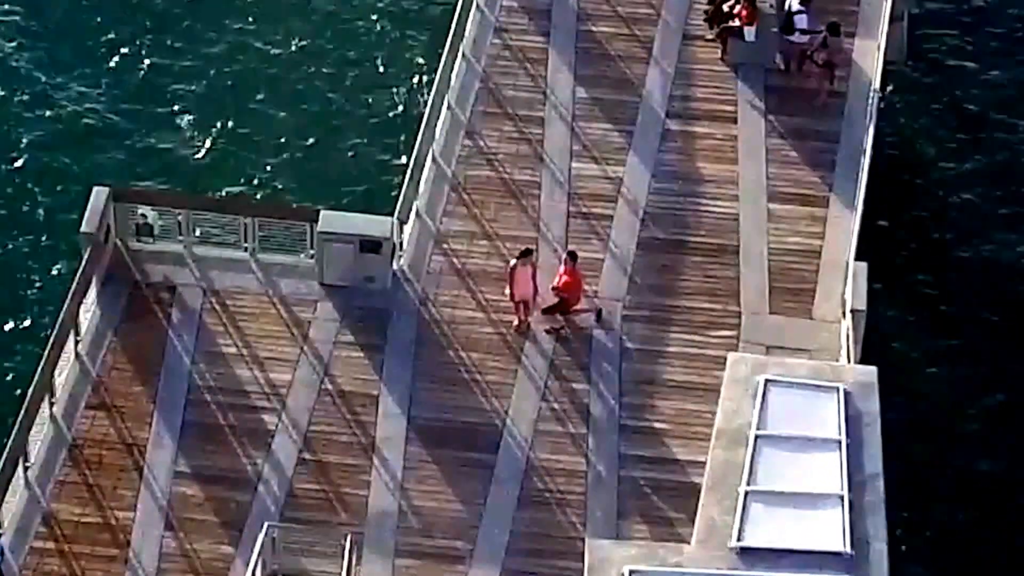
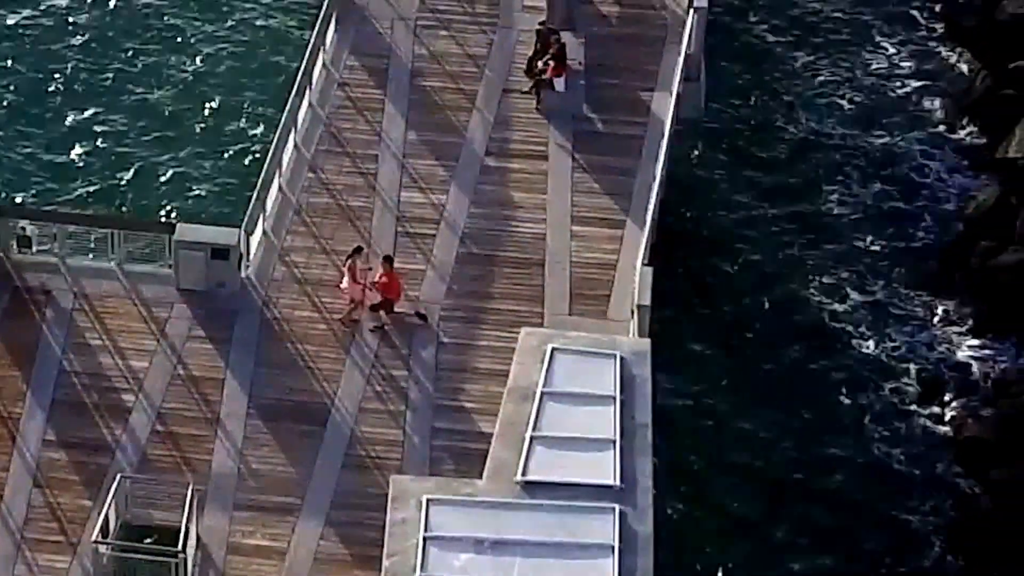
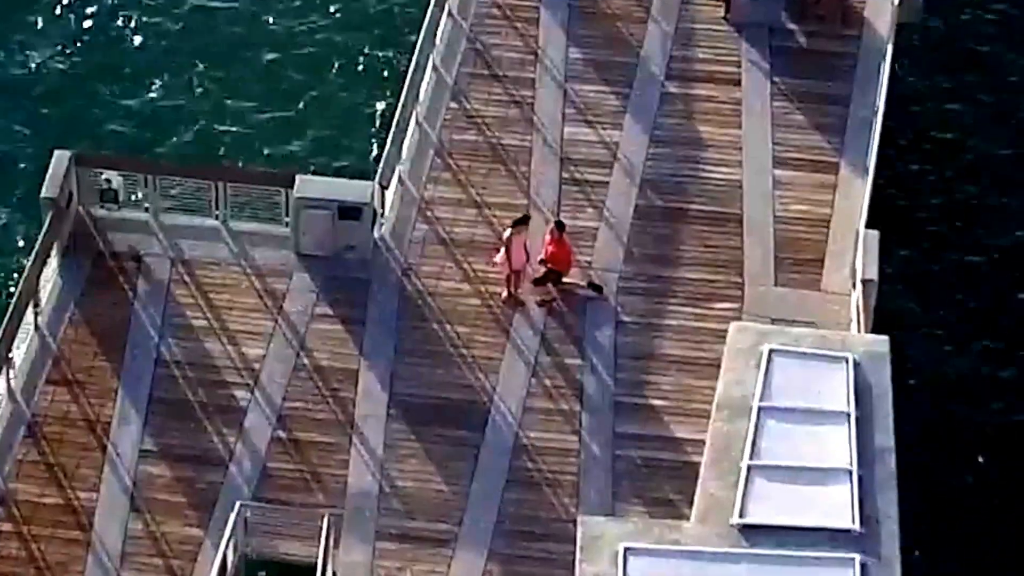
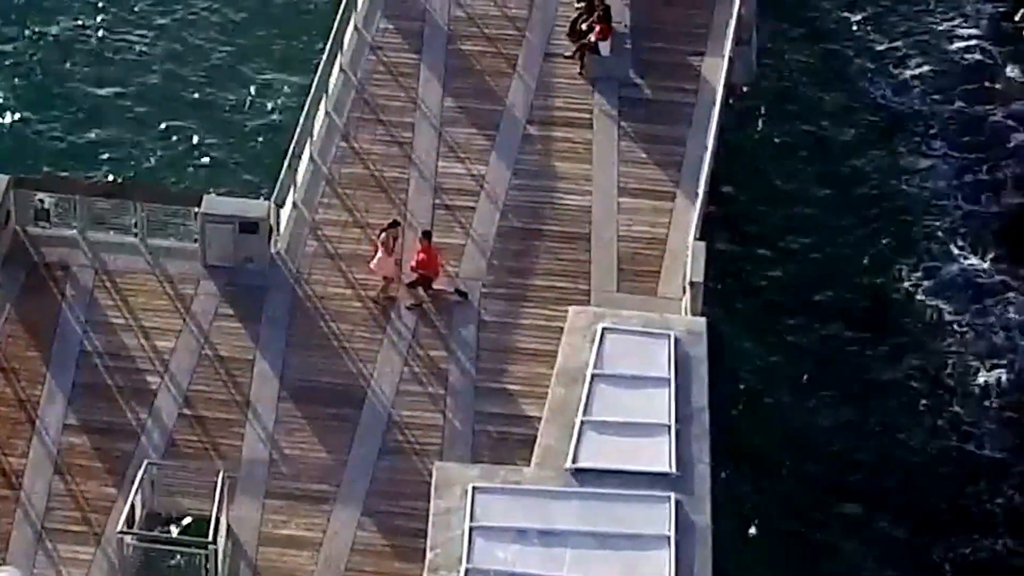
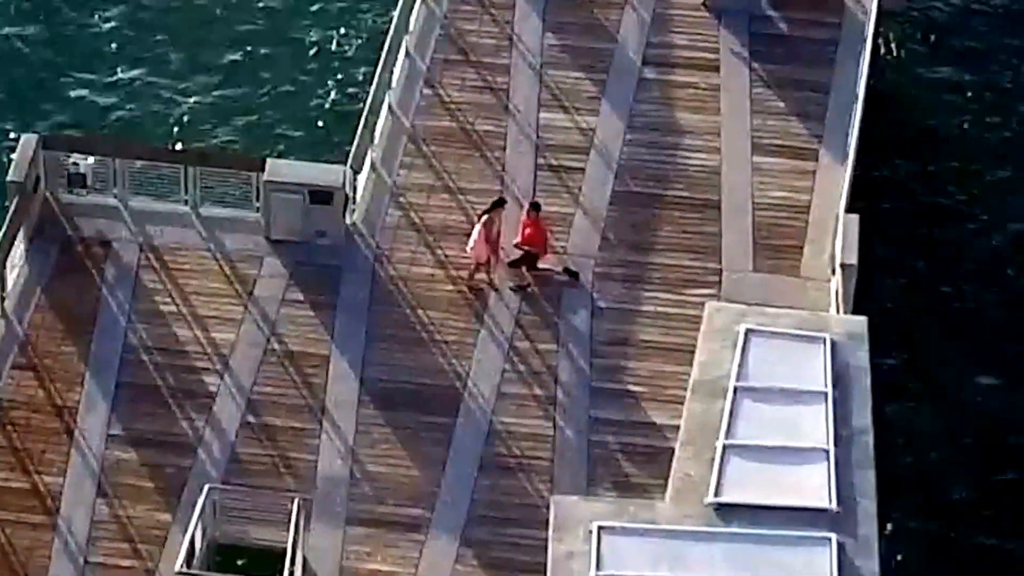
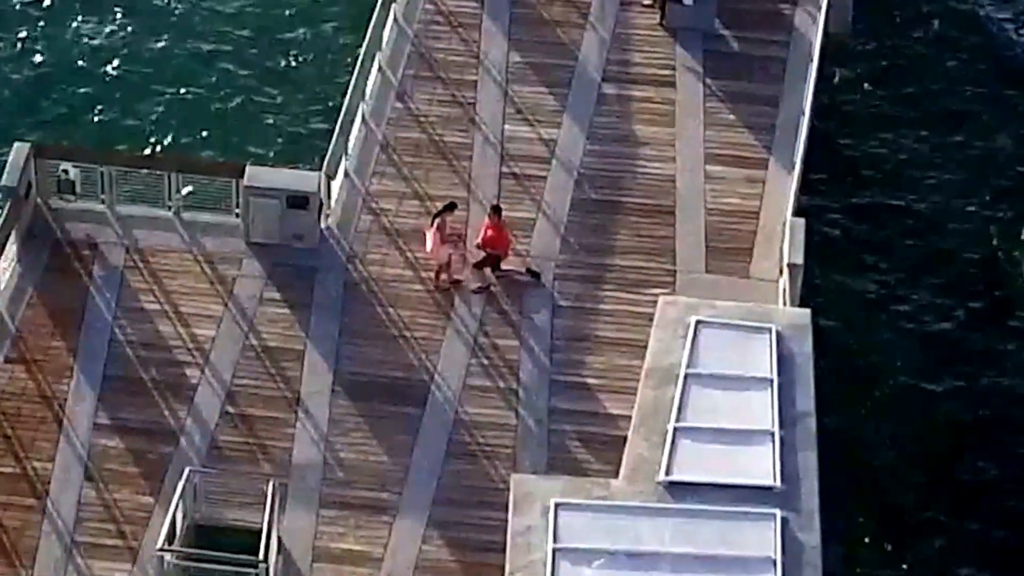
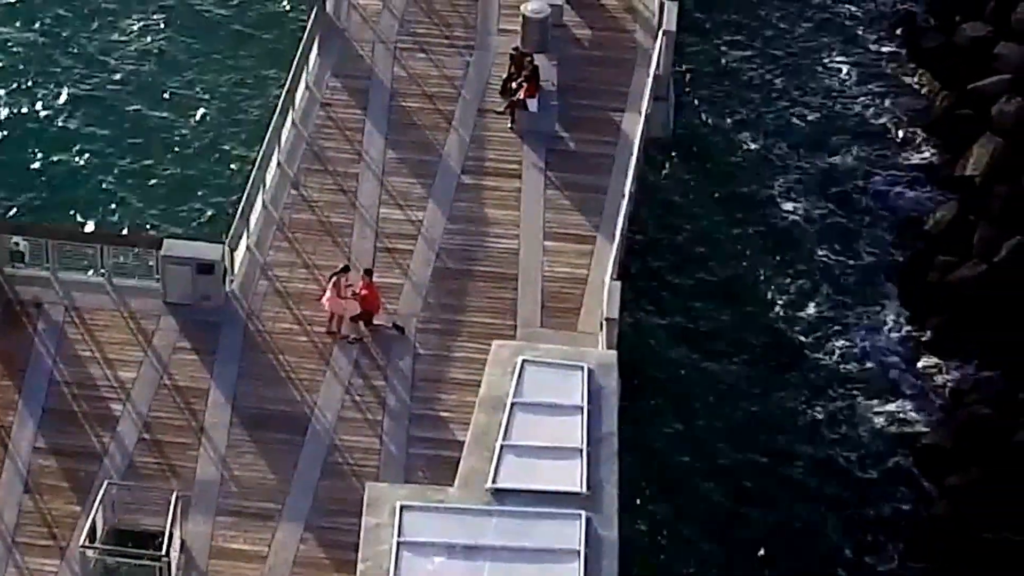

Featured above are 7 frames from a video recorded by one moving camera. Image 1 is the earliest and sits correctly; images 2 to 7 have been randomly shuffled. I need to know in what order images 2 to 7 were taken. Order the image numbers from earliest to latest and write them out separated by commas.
3, 5, 6, 4, 2, 7
